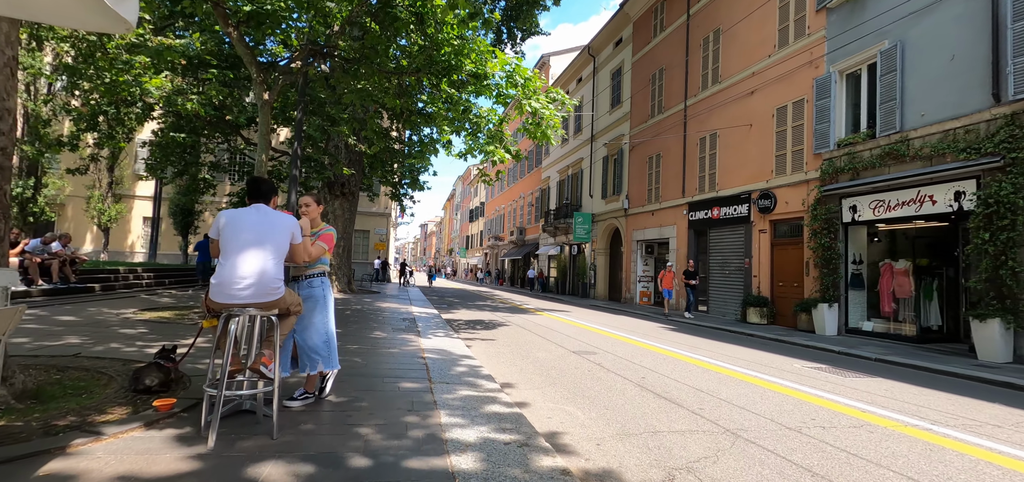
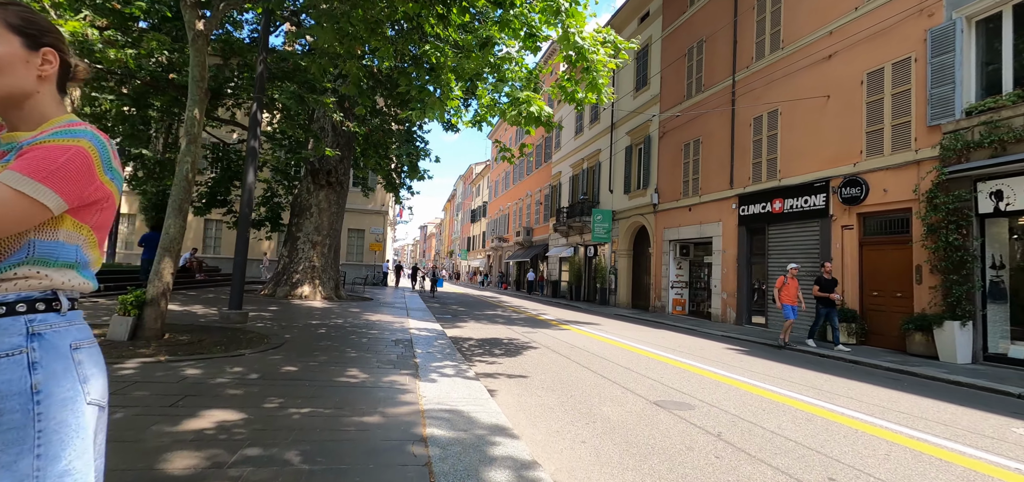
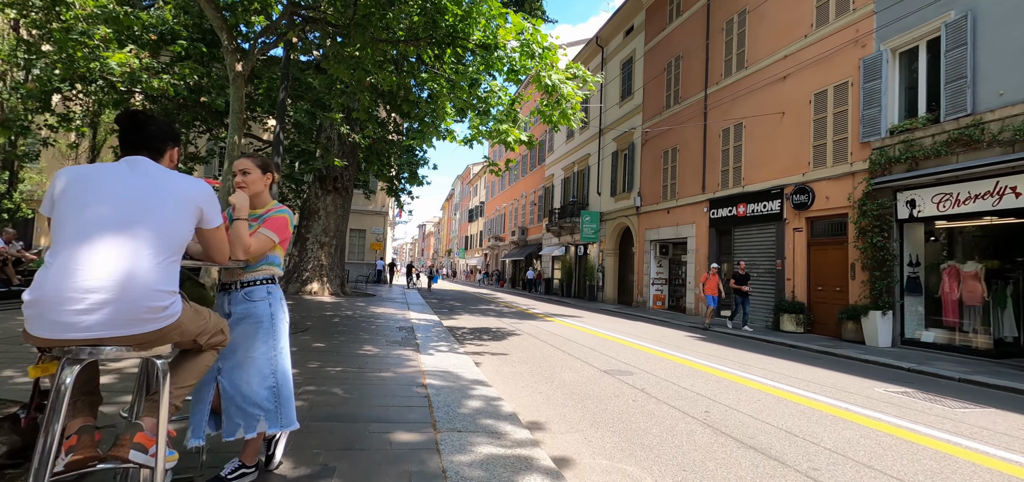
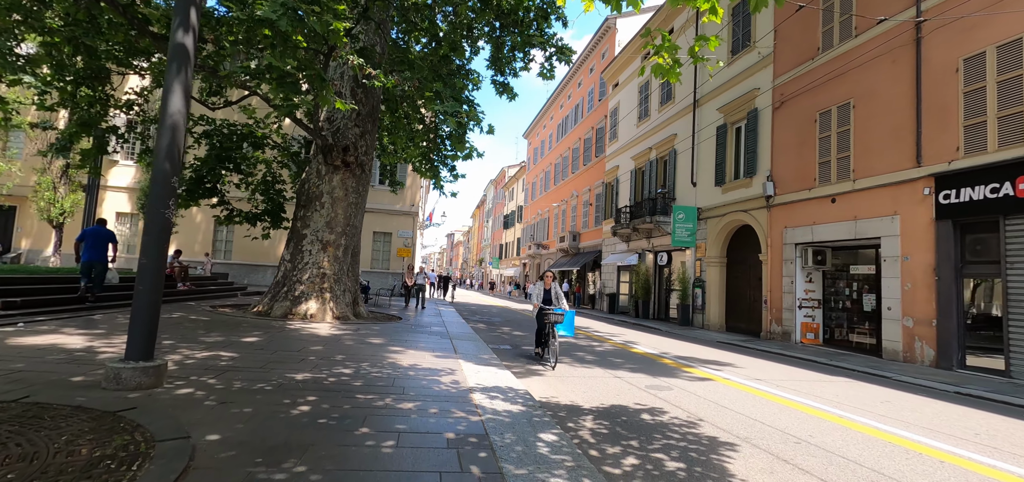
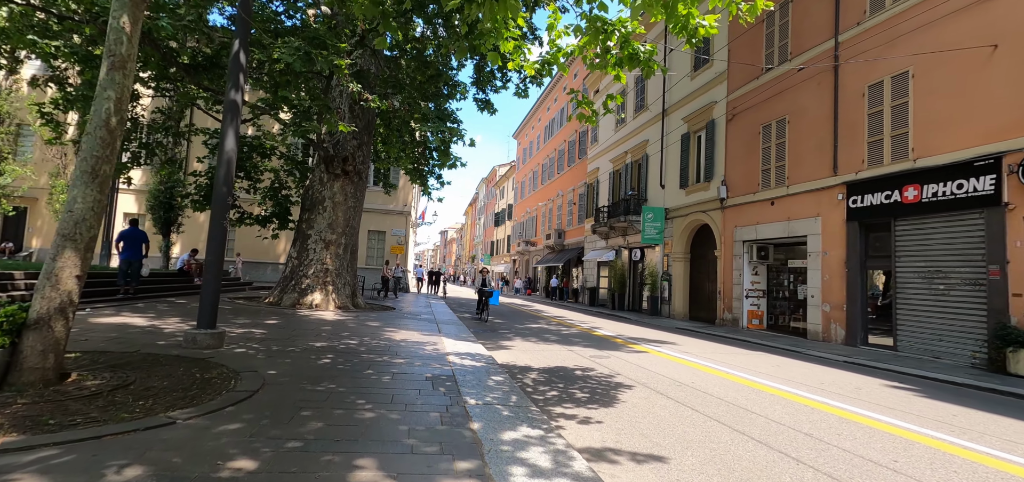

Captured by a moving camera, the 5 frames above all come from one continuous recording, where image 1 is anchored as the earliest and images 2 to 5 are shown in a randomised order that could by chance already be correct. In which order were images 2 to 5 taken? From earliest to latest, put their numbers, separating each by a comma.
3, 2, 5, 4
